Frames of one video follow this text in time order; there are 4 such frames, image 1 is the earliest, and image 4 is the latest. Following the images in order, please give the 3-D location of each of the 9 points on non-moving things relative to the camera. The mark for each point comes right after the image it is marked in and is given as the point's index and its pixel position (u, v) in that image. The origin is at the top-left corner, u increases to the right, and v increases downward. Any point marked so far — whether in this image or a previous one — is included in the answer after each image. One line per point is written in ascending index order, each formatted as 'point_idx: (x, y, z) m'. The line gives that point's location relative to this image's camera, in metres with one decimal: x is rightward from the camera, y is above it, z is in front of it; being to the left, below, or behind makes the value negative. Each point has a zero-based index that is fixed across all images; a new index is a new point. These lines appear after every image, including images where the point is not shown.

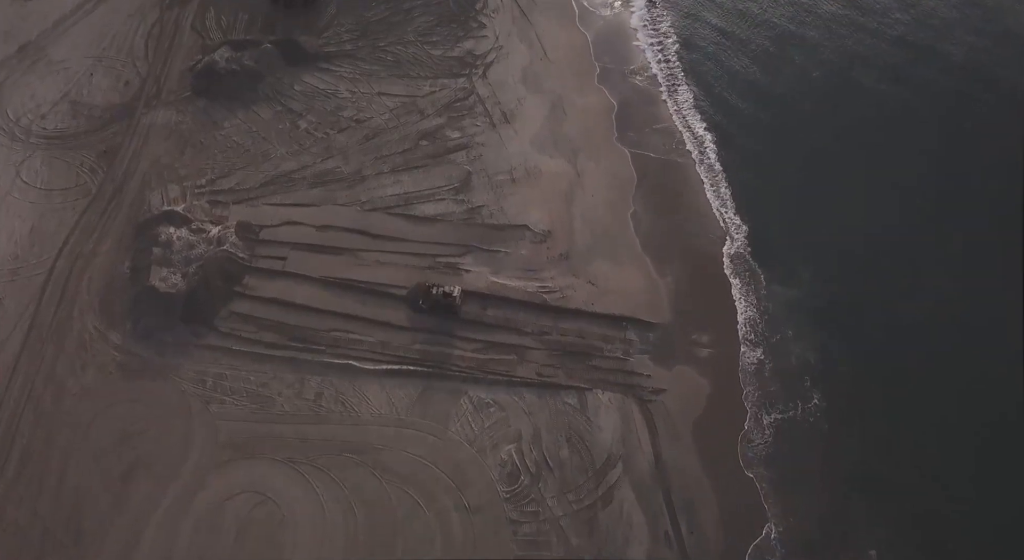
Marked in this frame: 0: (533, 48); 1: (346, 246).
0: (+0.5, +5.4, +19.1) m
1: (-3.0, +0.6, +15.2) m
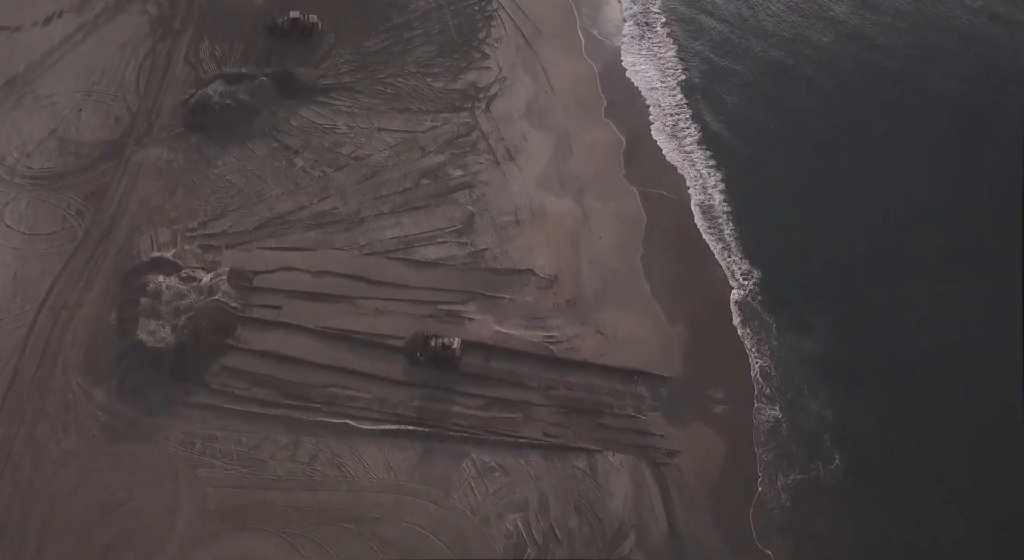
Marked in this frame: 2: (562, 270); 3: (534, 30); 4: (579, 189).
0: (+0.6, +4.5, +18.5) m
1: (-3.0, -0.2, +14.5) m
2: (+0.9, +0.2, +15.2) m
3: (+0.5, +6.0, +19.5) m
4: (+1.4, +1.8, +16.6) m
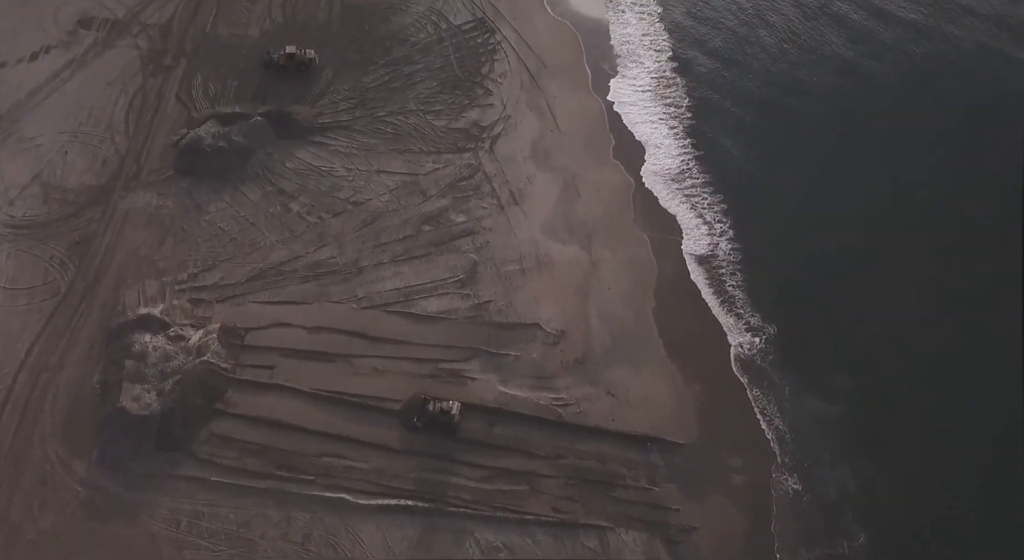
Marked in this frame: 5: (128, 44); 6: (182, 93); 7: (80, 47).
0: (+0.7, +3.5, +17.8) m
1: (-2.9, -1.2, +13.8) m
2: (+1.0, -0.8, +14.4) m
3: (+0.6, +5.0, +18.9) m
4: (+1.5, +0.9, +15.9) m
5: (-8.6, +5.3, +18.3) m
6: (-7.0, +4.0, +17.5) m
7: (-9.5, +5.1, +18.0) m
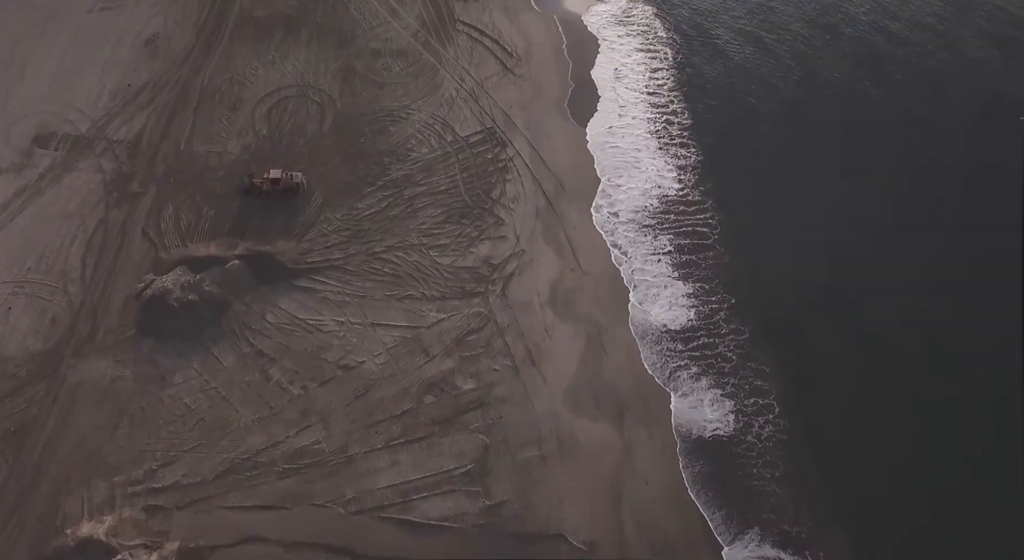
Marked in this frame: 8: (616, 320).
0: (+1.0, +0.5, +15.5) m
1: (-2.6, -4.1, +11.4) m
2: (+1.3, -3.8, +12.0) m
3: (+0.9, +1.9, +16.6) m
4: (+1.7, -2.1, +13.5) m
5: (-8.3, +2.2, +16.1) m
6: (-6.7, +1.0, +15.2) m
7: (-9.2, +2.1, +15.8) m
8: (+1.9, -0.7, +14.7) m
